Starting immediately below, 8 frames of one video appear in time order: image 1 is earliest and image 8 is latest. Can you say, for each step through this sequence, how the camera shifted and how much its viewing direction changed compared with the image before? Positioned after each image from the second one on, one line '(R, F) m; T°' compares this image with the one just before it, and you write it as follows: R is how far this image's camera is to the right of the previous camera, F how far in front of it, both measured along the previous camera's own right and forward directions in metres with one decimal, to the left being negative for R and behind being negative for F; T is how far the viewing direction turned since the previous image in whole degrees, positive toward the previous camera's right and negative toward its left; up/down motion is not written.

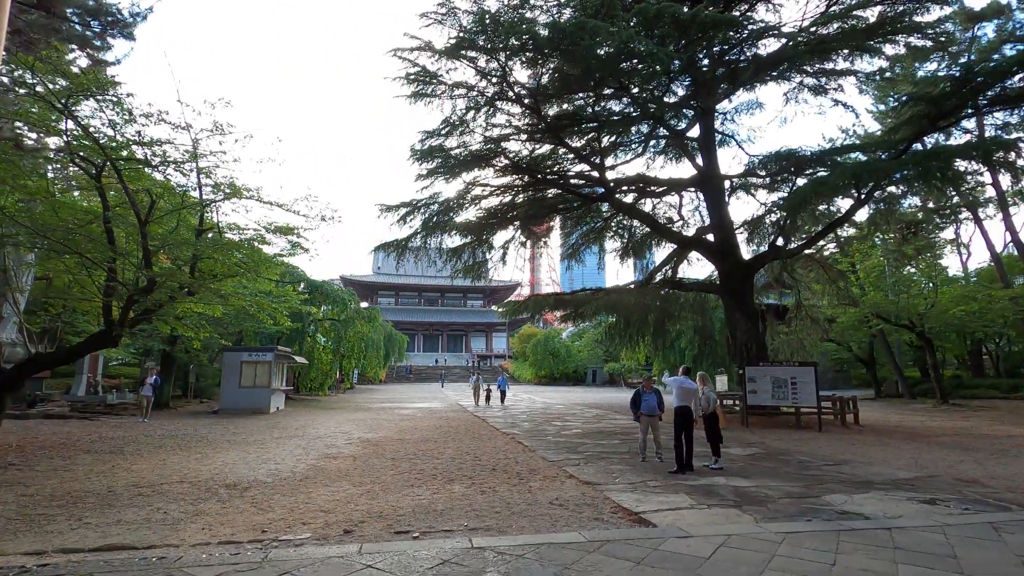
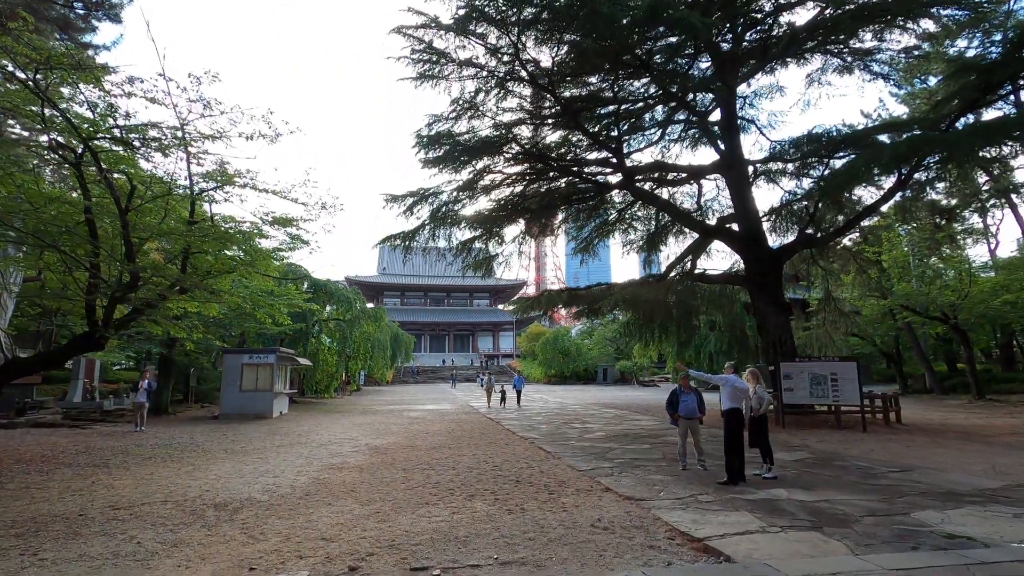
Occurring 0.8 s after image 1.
(-0.2, +0.7) m; -1°
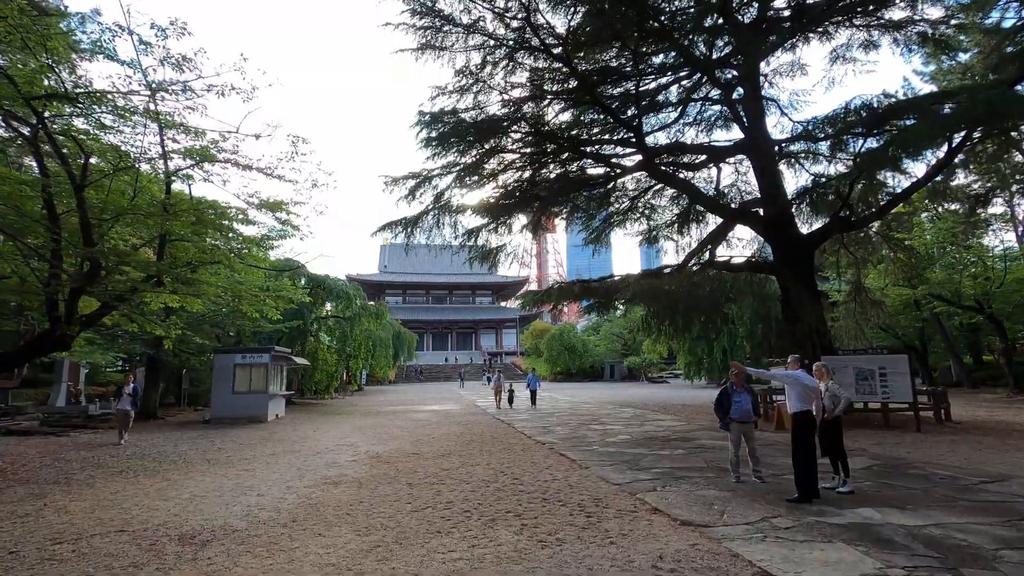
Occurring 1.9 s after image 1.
(-0.2, +0.8) m; 0°
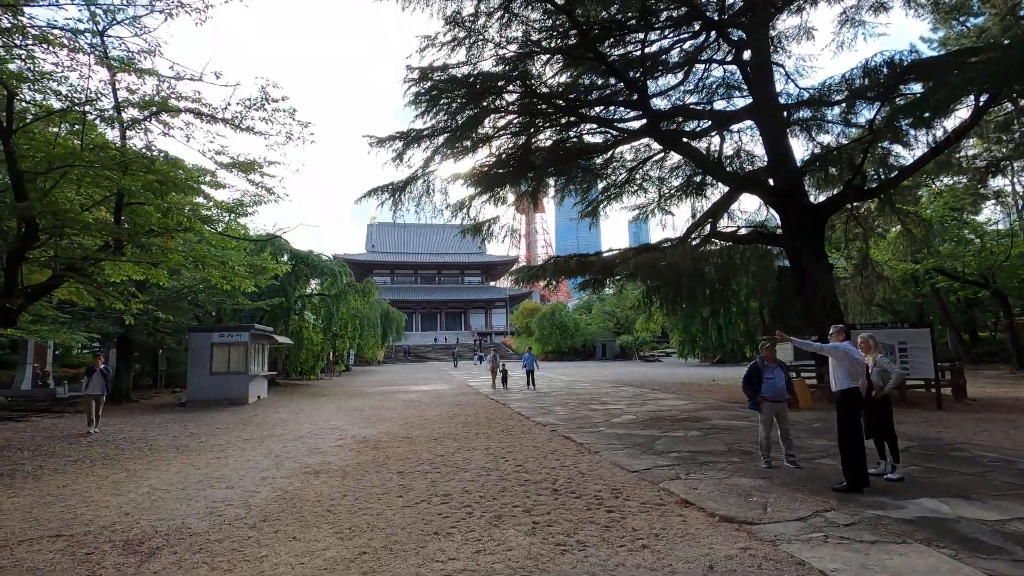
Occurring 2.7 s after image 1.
(-0.1, +0.6) m; +1°
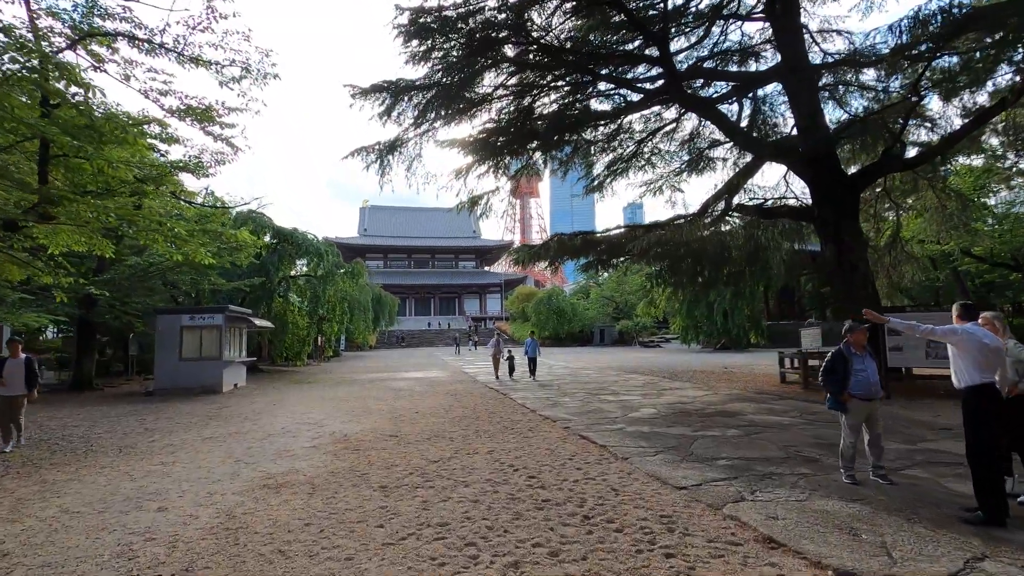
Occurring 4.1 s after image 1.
(-0.1, +1.0) m; +1°
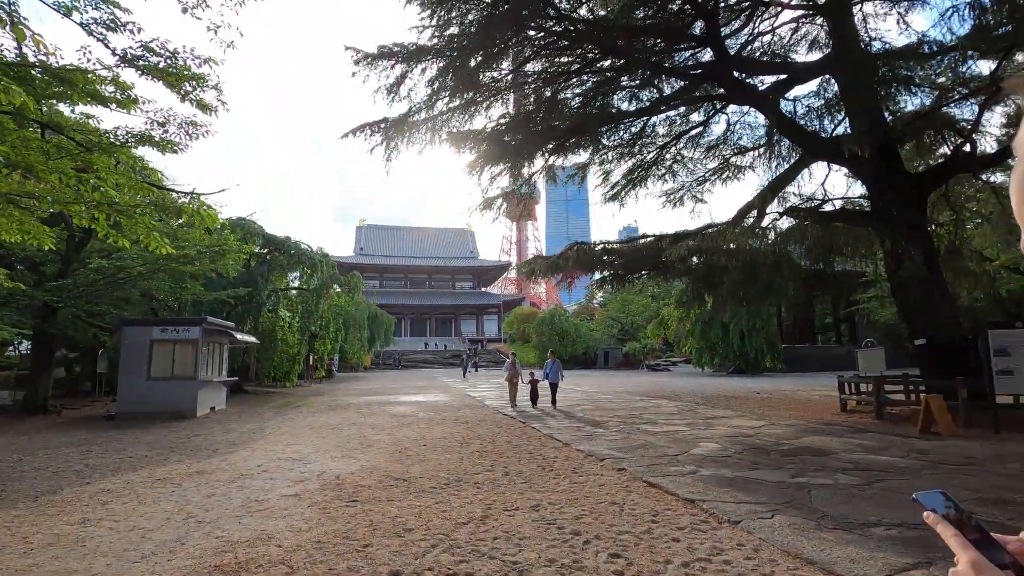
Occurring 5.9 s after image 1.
(-0.4, +1.2) m; +1°
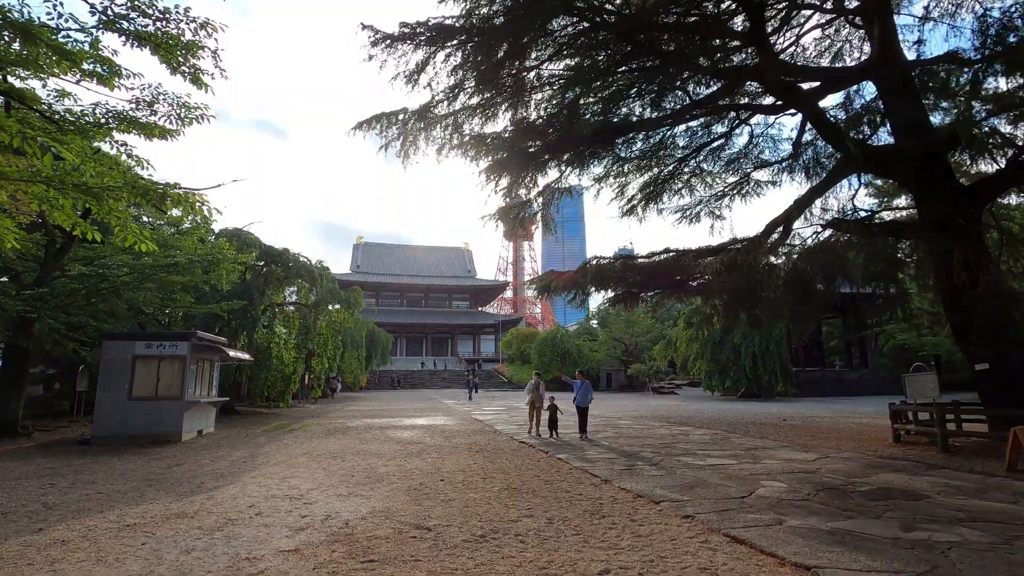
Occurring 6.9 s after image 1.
(-0.4, +0.7) m; +1°
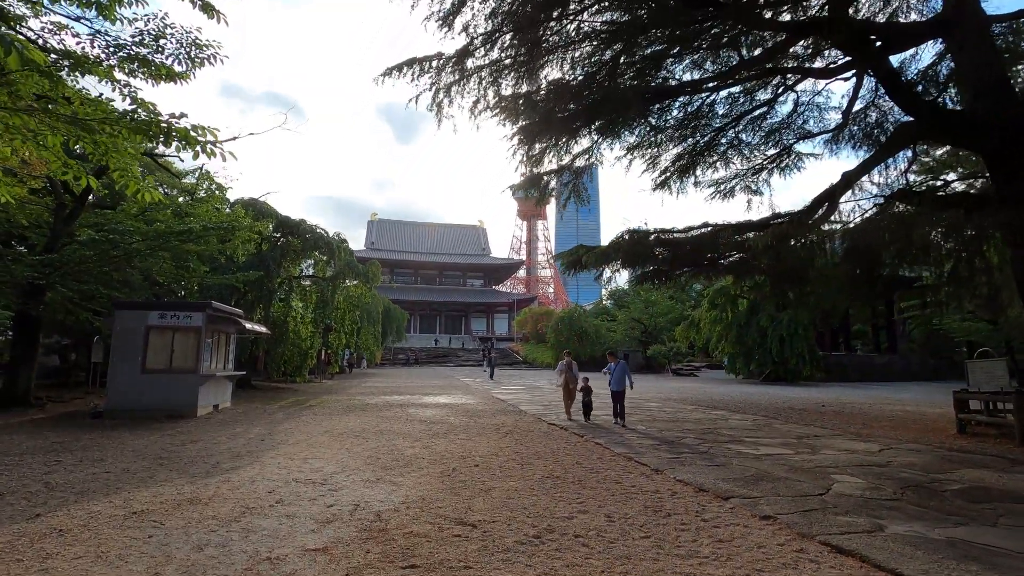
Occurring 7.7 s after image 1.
(-0.3, +0.5) m; -1°
